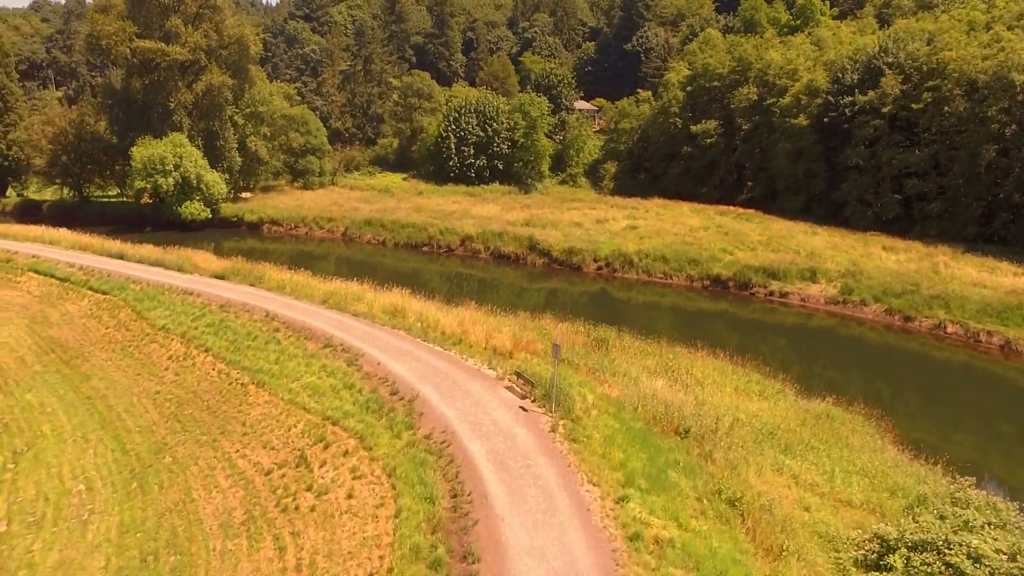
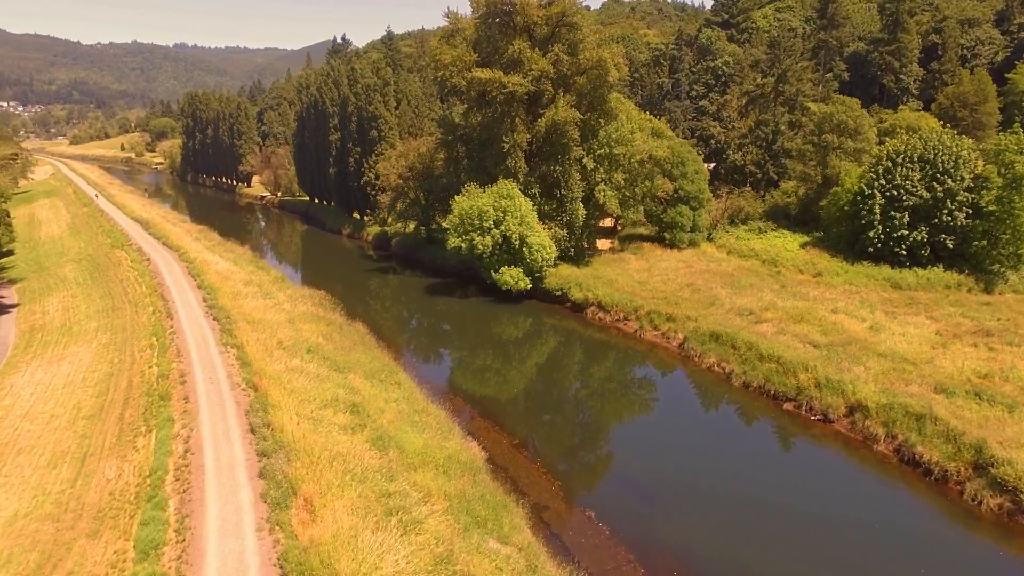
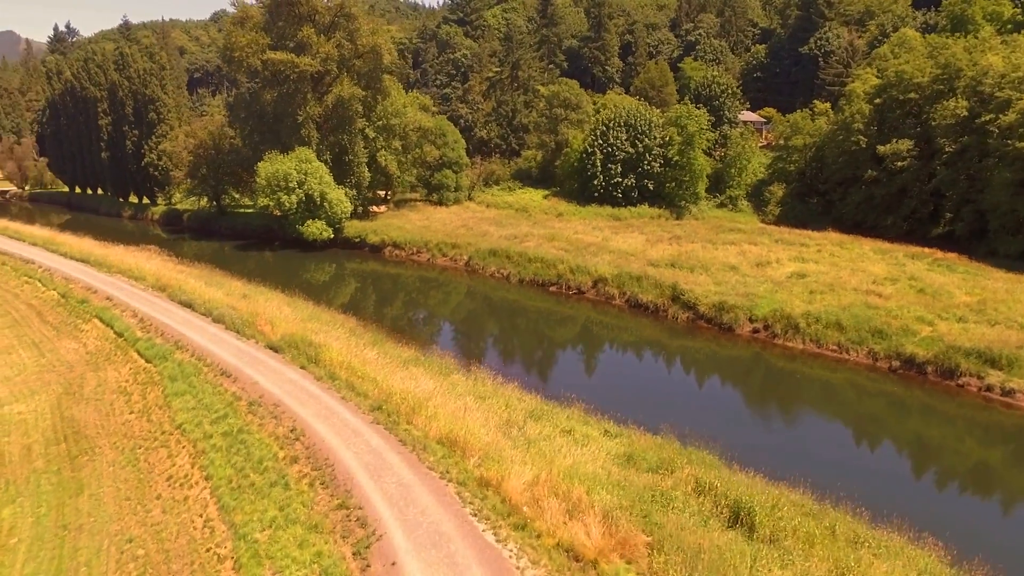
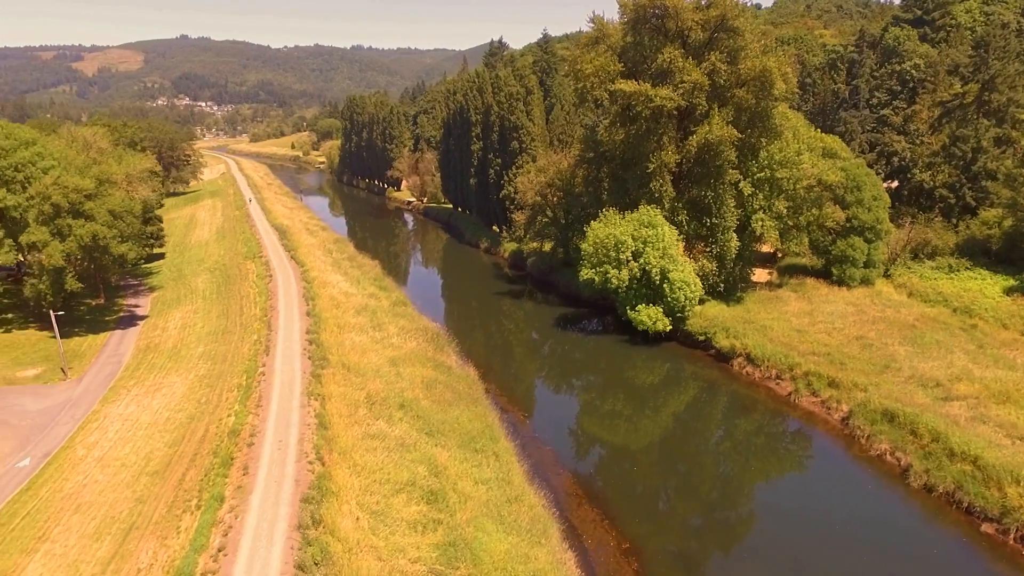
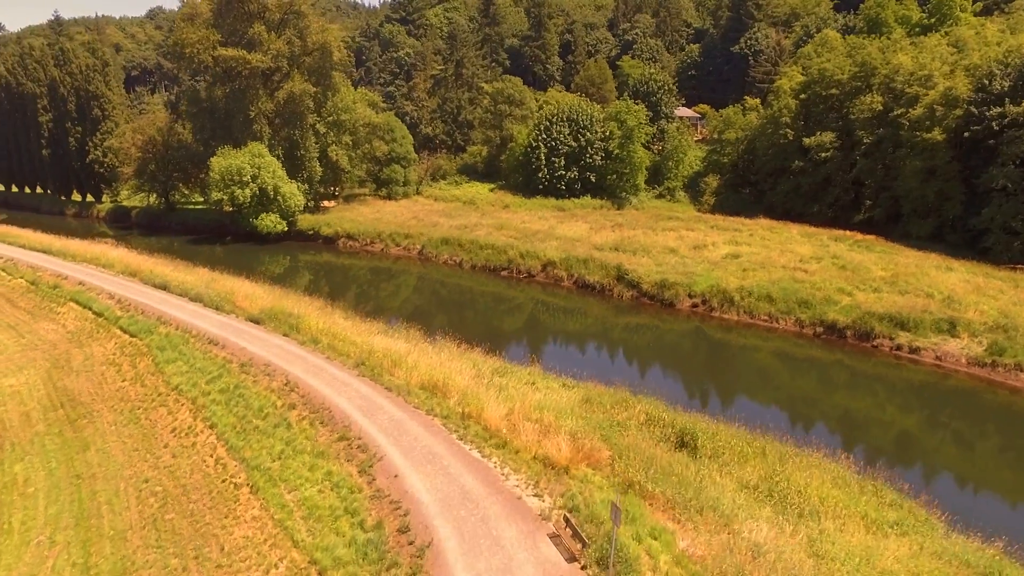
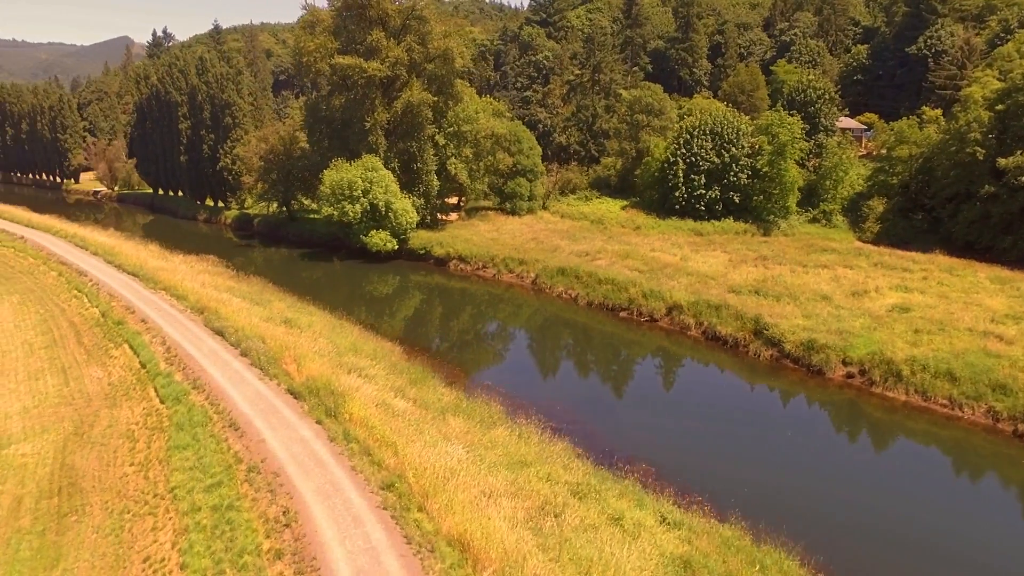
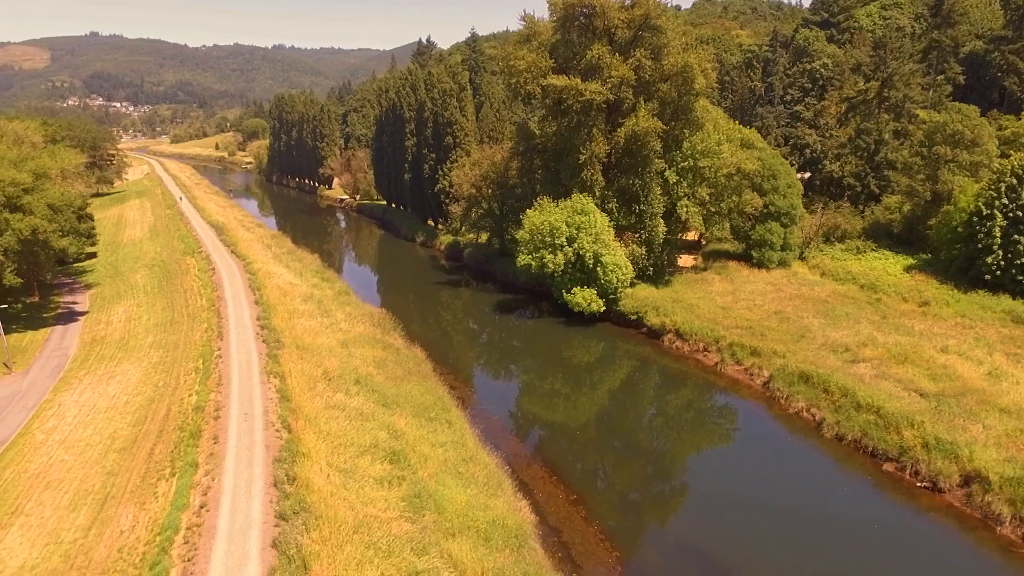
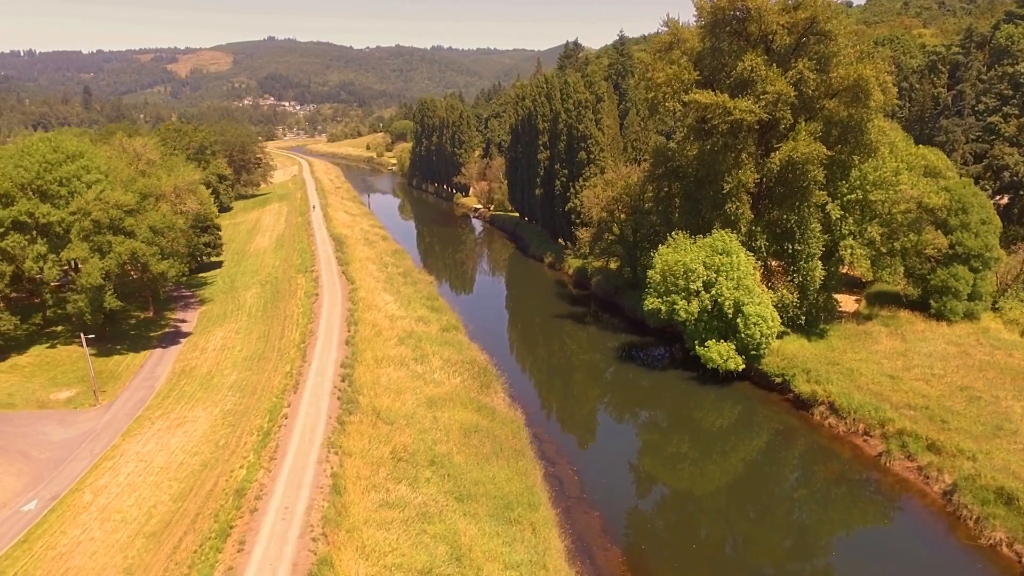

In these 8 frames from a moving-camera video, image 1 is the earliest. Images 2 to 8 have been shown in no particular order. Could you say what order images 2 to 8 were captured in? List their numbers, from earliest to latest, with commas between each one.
5, 3, 6, 2, 7, 4, 8
